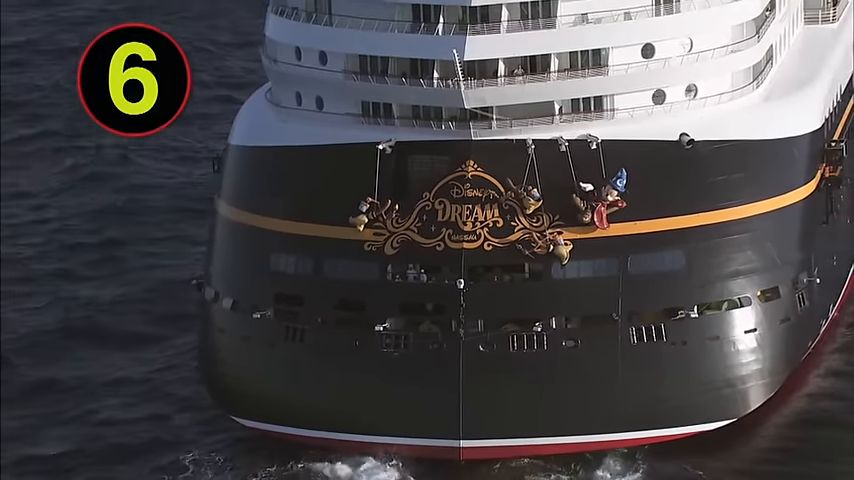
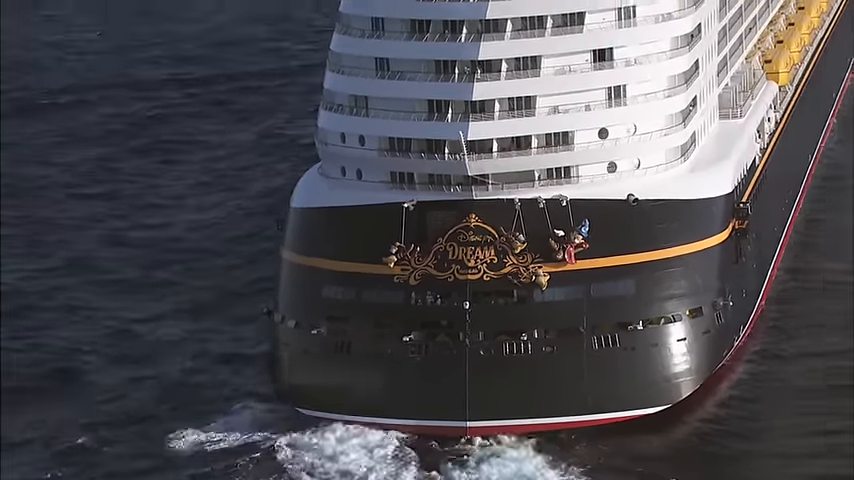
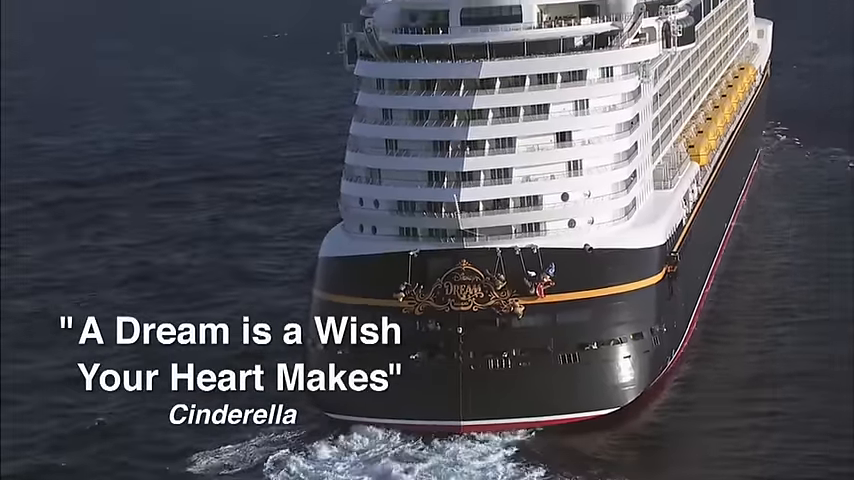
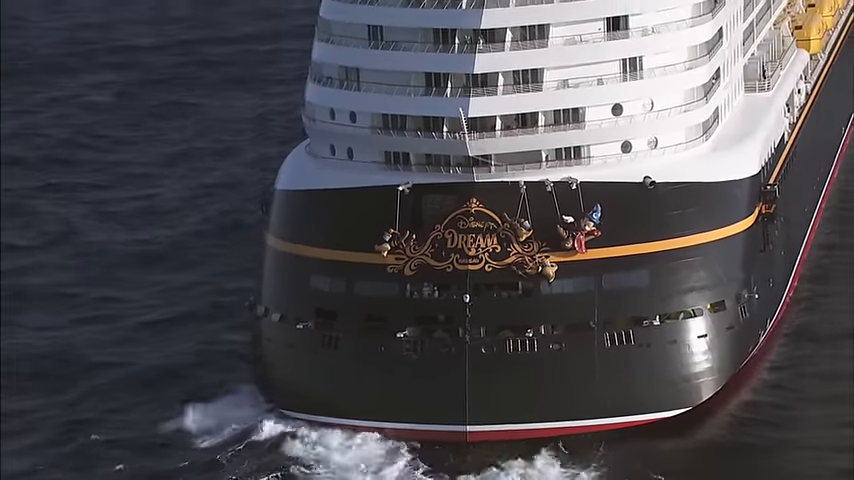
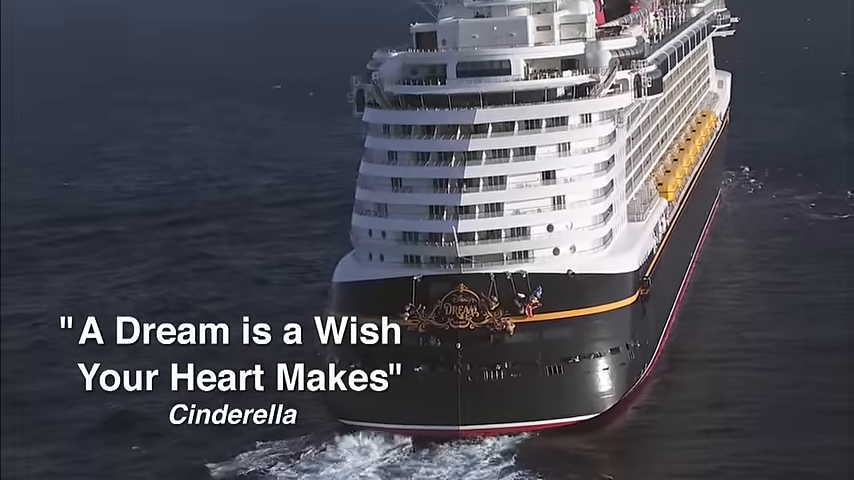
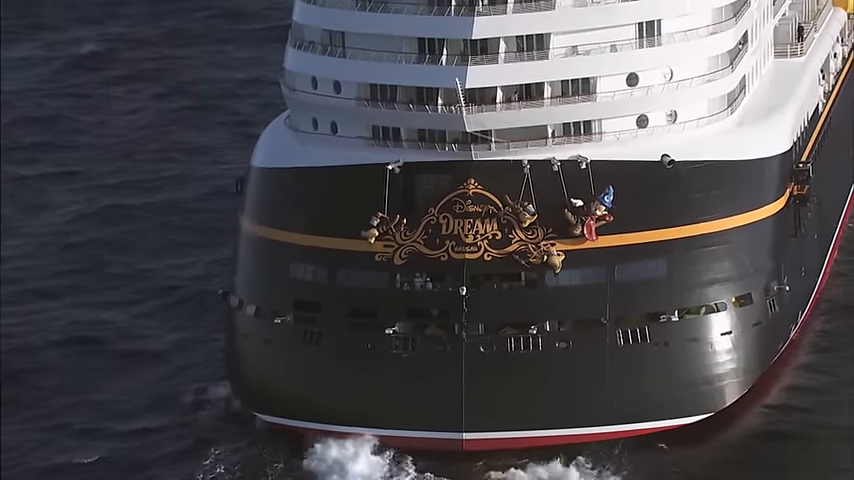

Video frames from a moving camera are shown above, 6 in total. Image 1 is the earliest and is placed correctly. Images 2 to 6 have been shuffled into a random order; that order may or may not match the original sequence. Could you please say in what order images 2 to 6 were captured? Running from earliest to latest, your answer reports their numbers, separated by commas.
6, 4, 2, 3, 5
